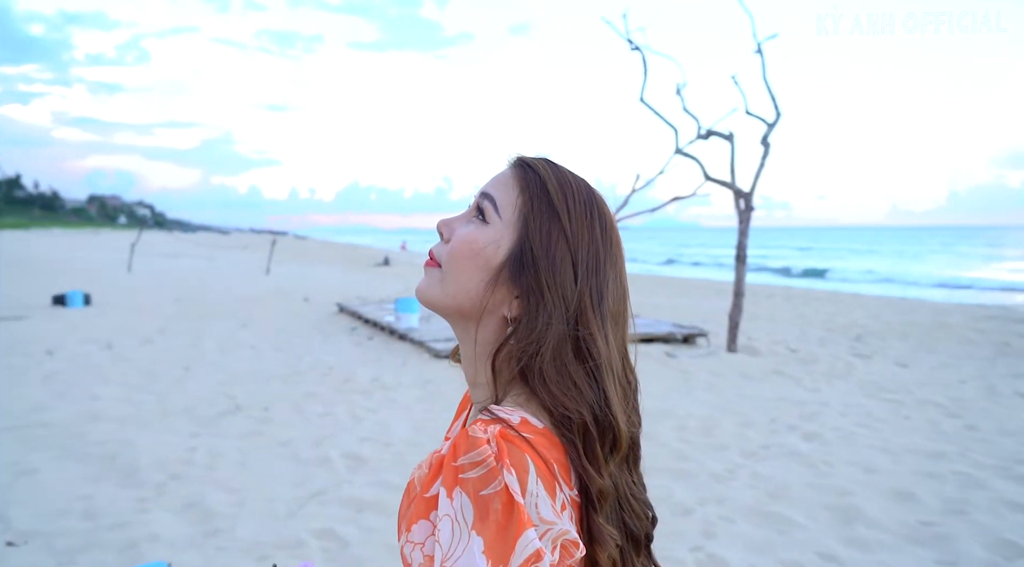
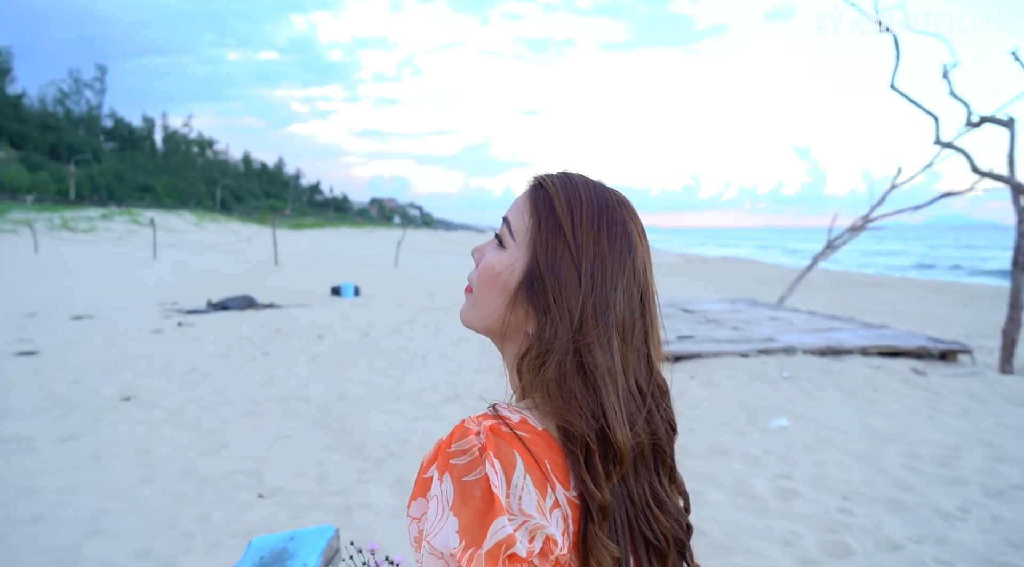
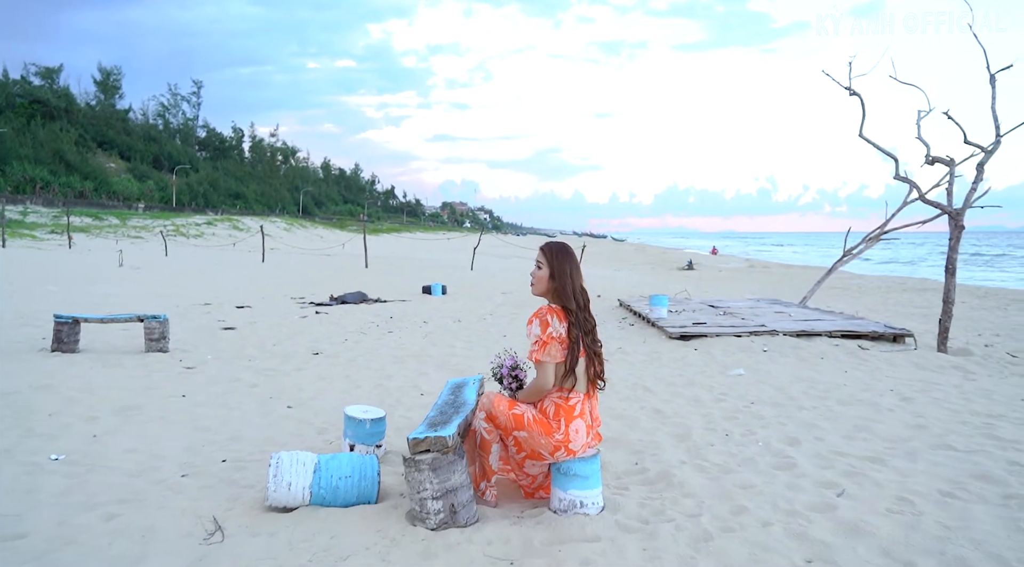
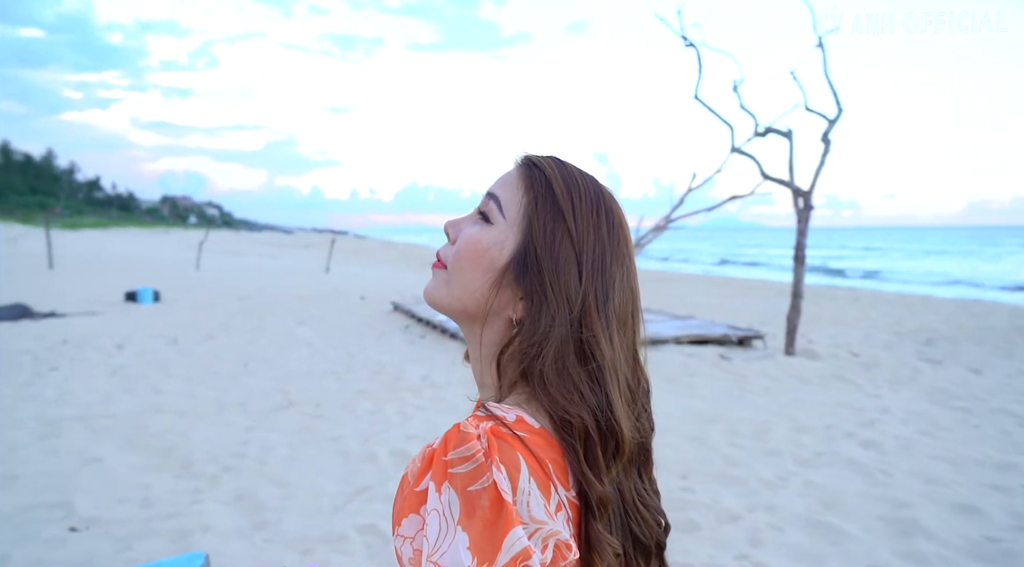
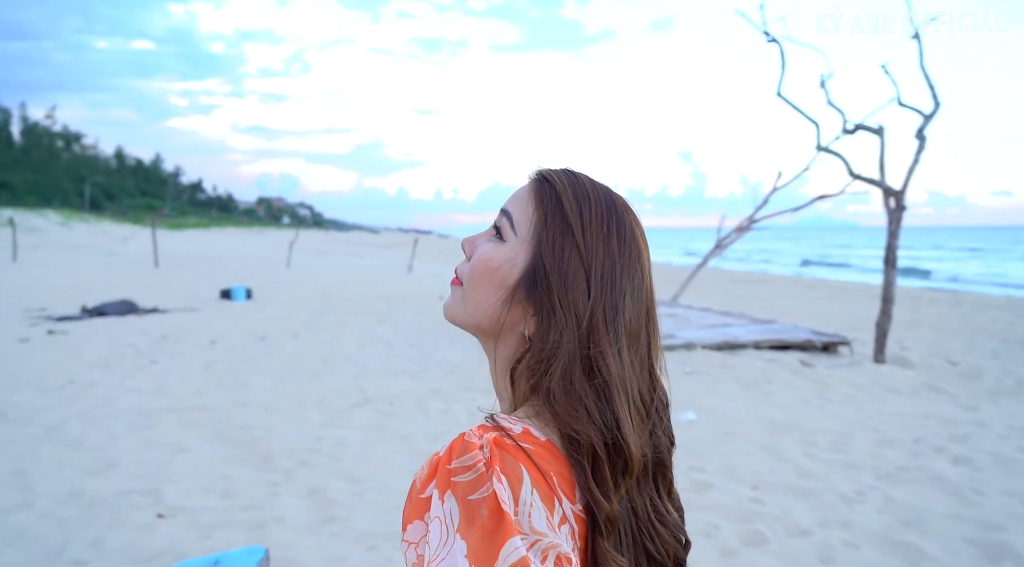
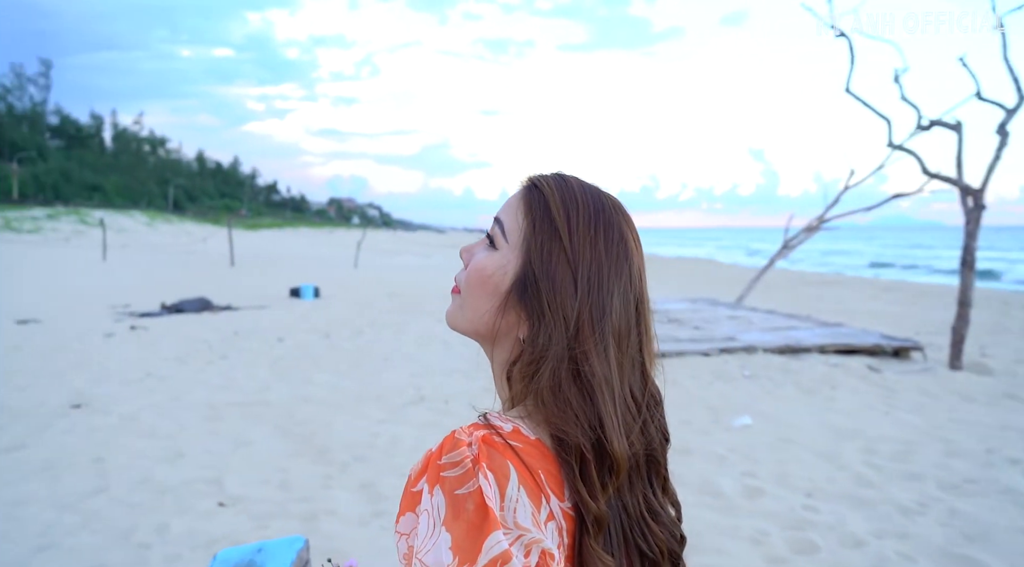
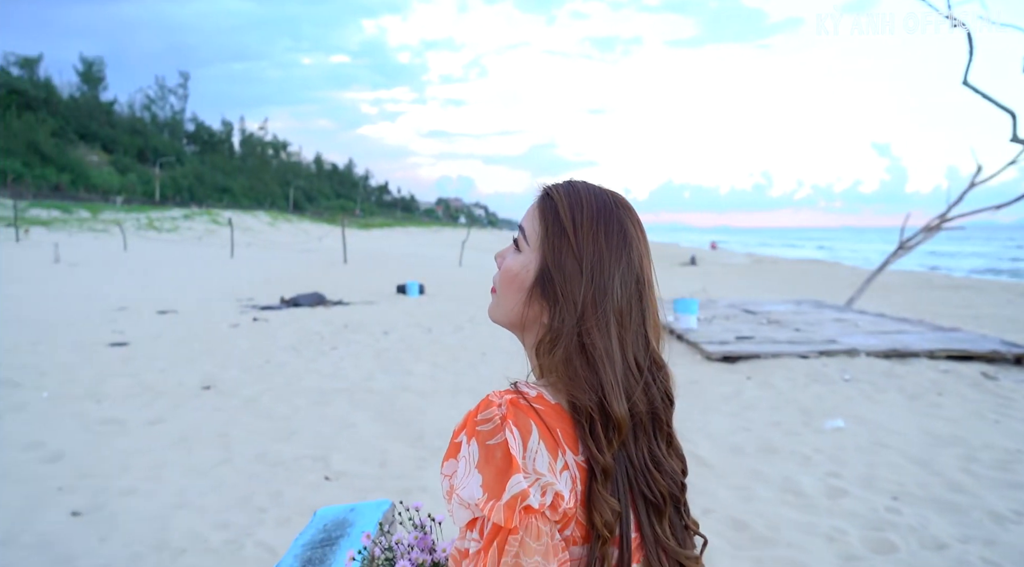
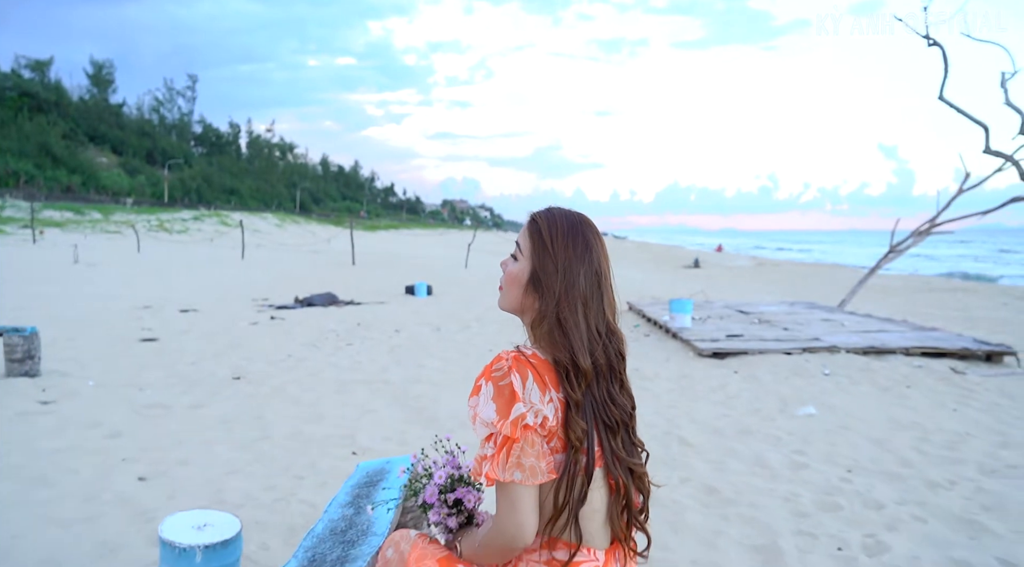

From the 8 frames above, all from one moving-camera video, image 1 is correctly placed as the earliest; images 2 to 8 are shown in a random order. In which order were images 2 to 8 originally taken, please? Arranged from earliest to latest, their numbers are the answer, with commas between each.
4, 5, 6, 2, 7, 8, 3
